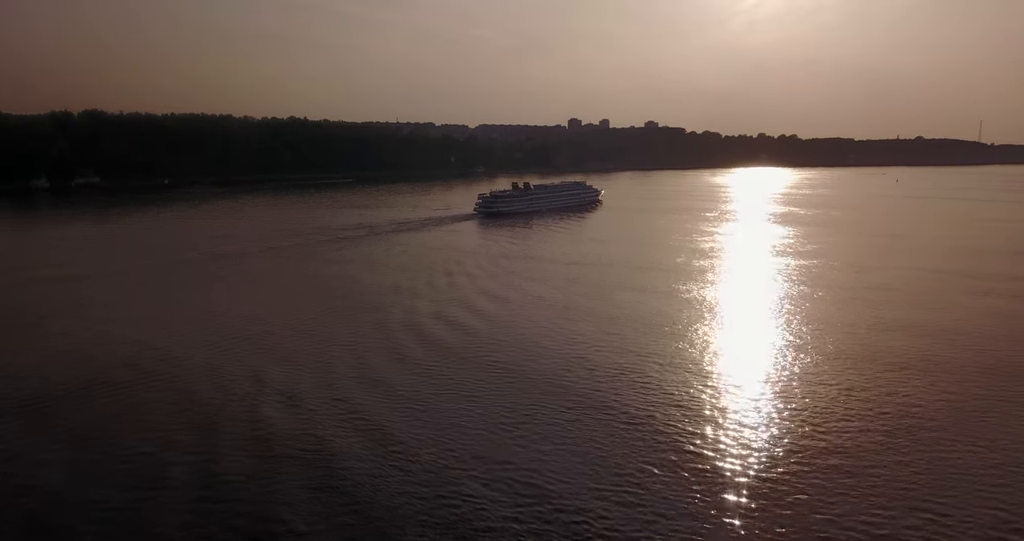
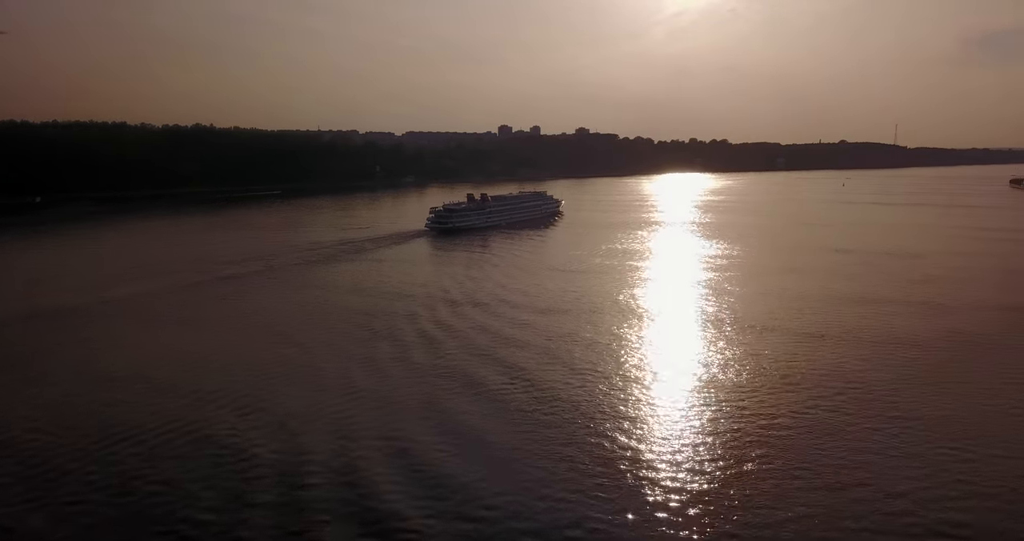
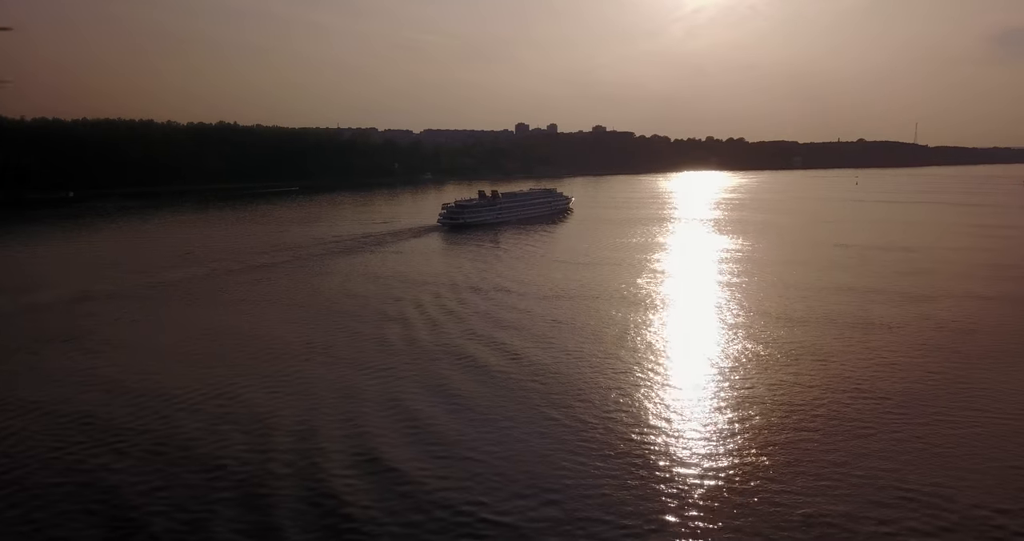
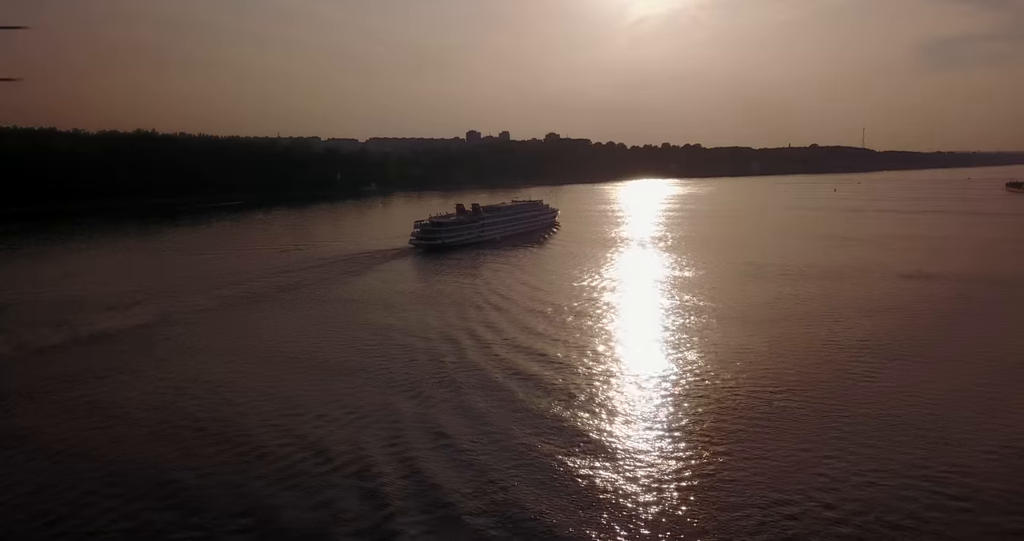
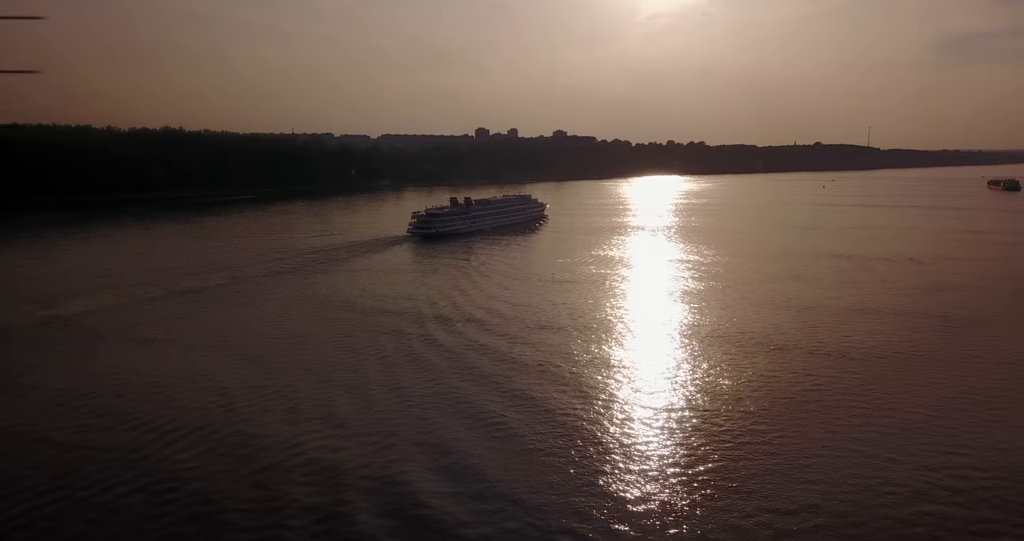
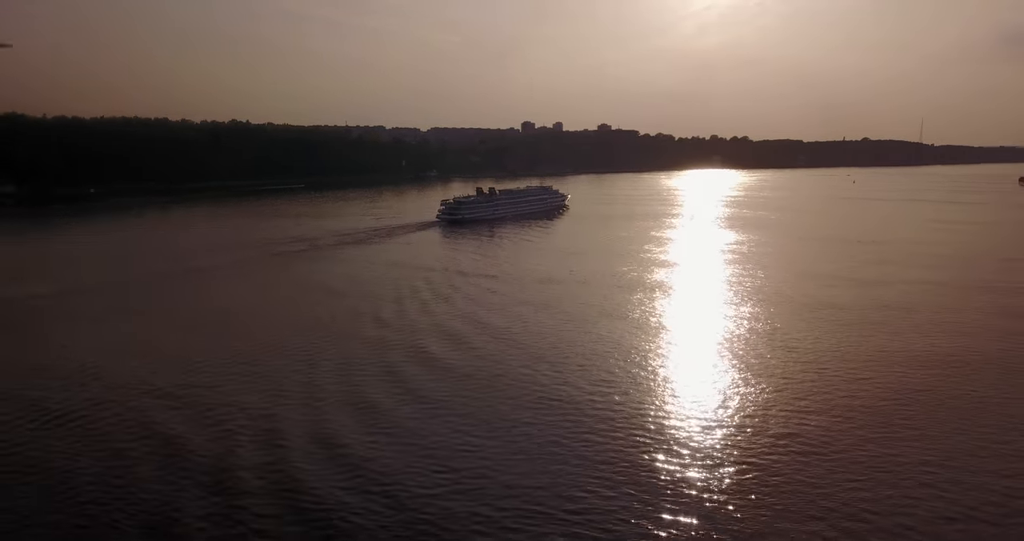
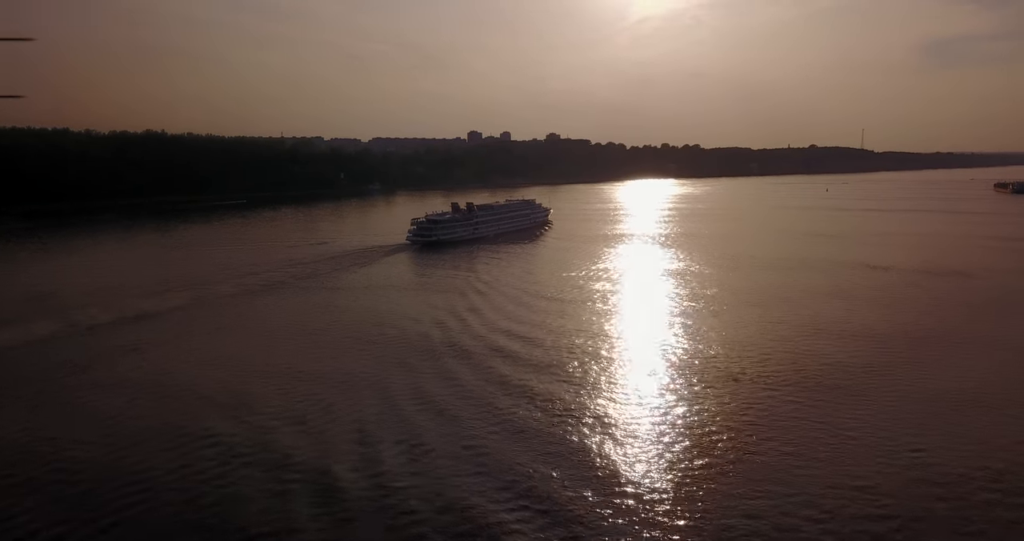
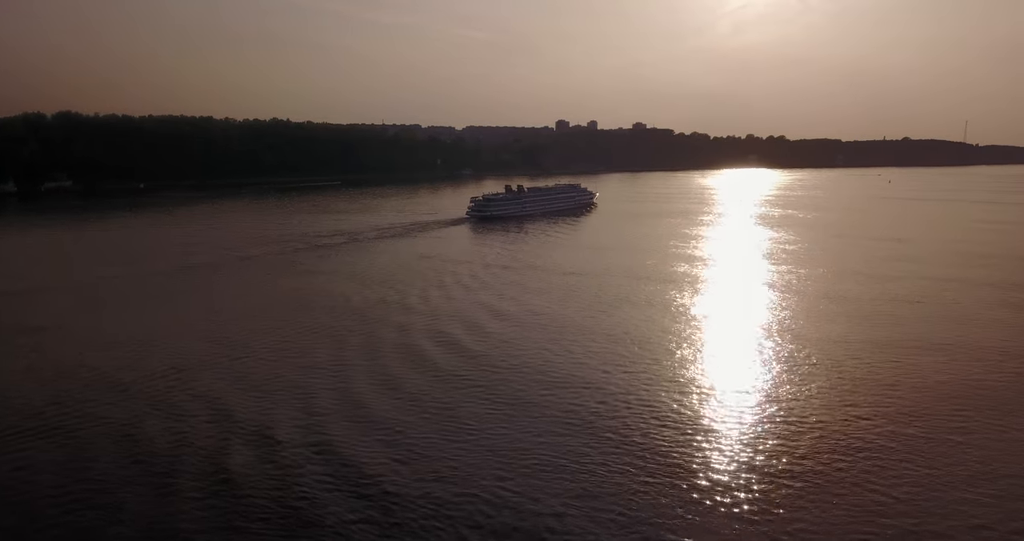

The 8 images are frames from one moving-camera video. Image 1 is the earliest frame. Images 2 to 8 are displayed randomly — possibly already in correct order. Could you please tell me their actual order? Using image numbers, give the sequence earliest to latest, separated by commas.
8, 6, 3, 2, 5, 7, 4
